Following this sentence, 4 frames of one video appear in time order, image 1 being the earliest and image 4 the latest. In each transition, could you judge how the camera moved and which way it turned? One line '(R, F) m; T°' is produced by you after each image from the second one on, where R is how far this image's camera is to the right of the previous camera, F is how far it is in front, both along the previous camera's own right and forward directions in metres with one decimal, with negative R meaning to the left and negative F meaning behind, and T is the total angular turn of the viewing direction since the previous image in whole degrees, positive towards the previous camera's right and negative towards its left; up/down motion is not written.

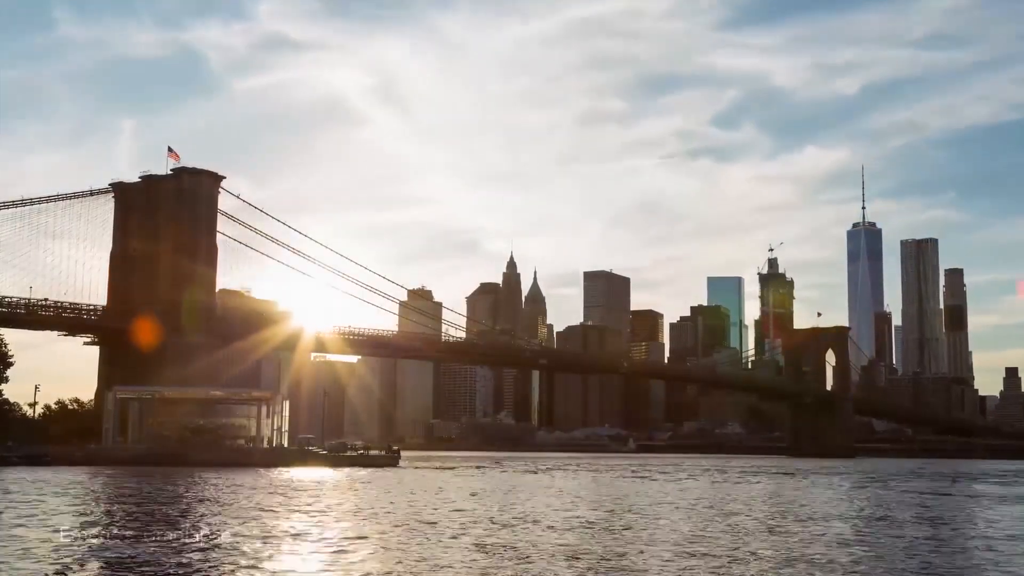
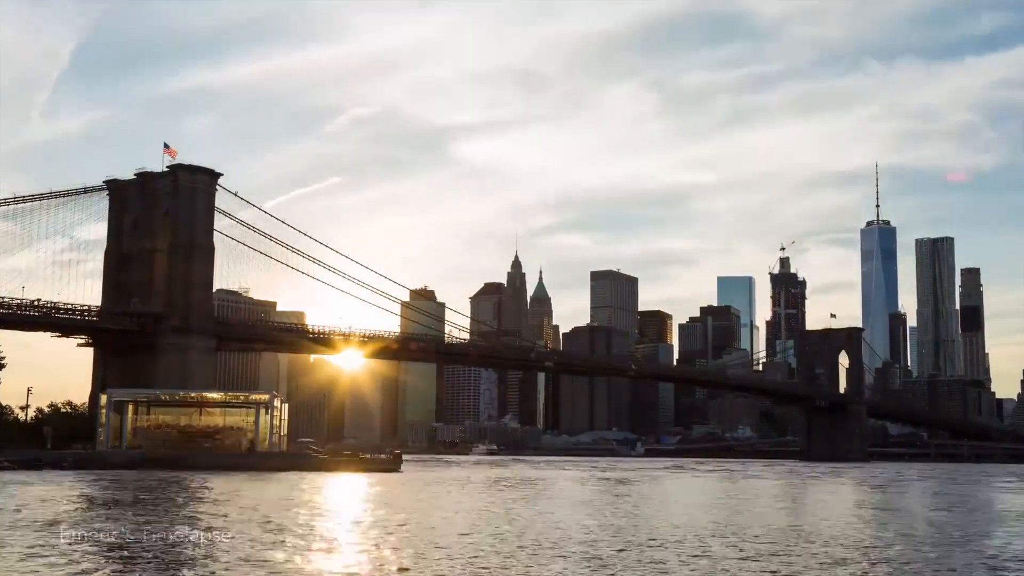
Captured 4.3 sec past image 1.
(+0.1, +2.0) m; 0°
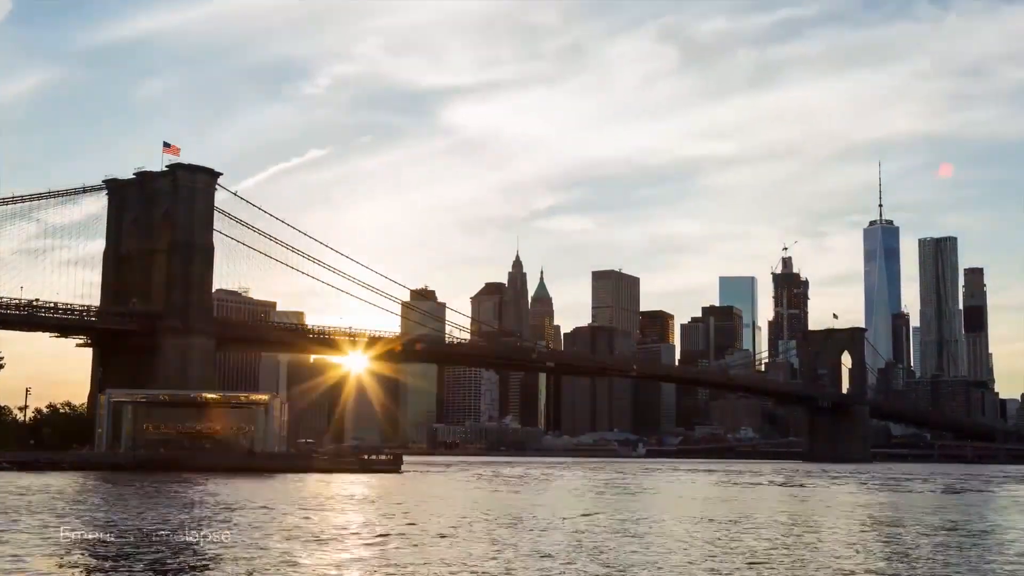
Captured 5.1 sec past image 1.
(0.0, +0.4) m; 0°
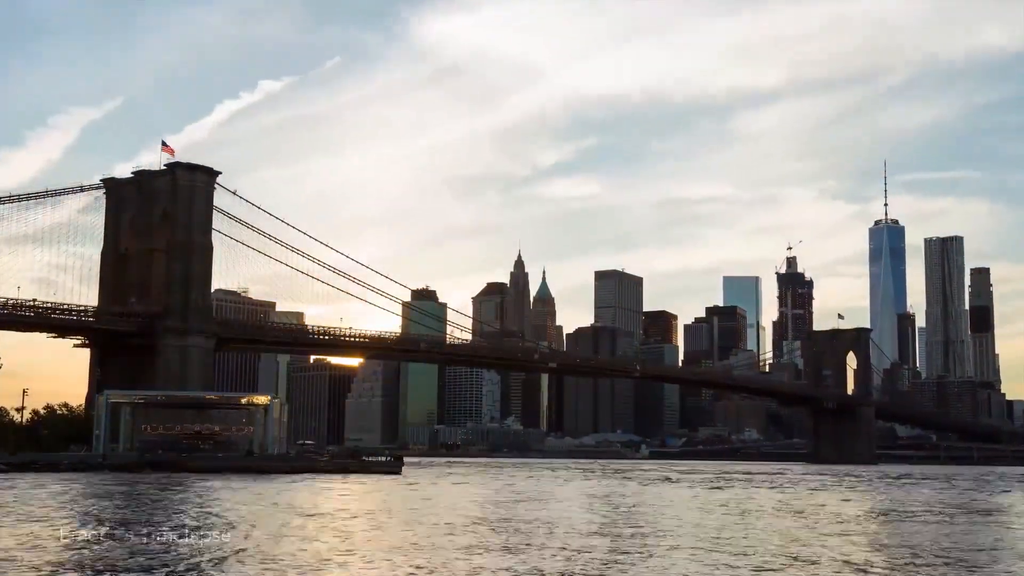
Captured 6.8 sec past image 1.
(0.0, +0.7) m; 0°
